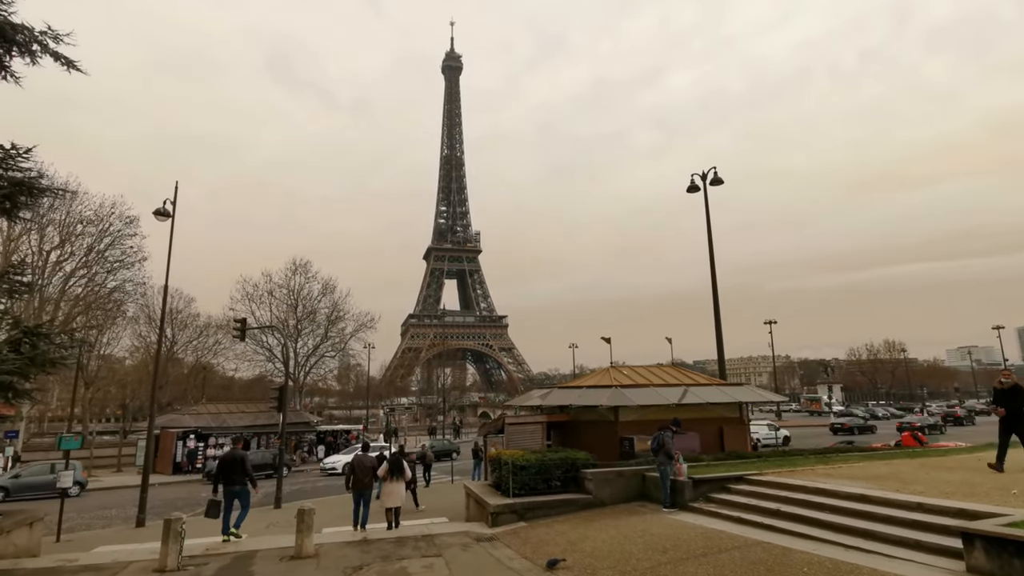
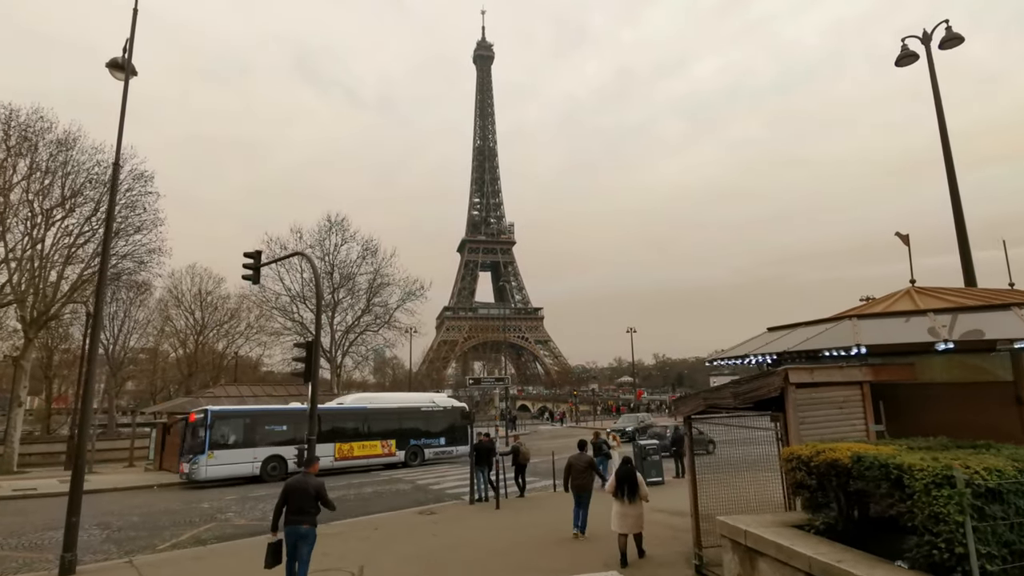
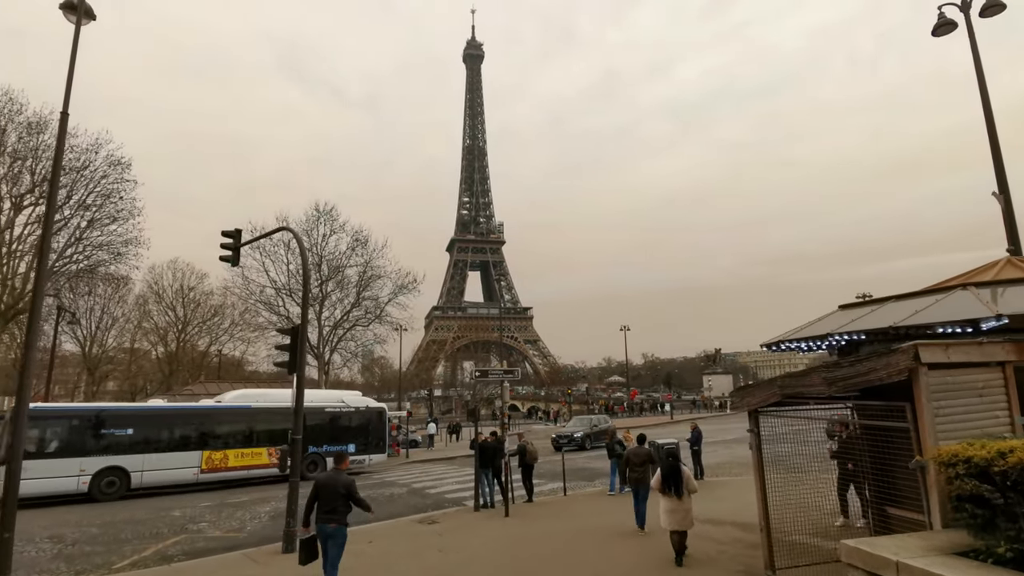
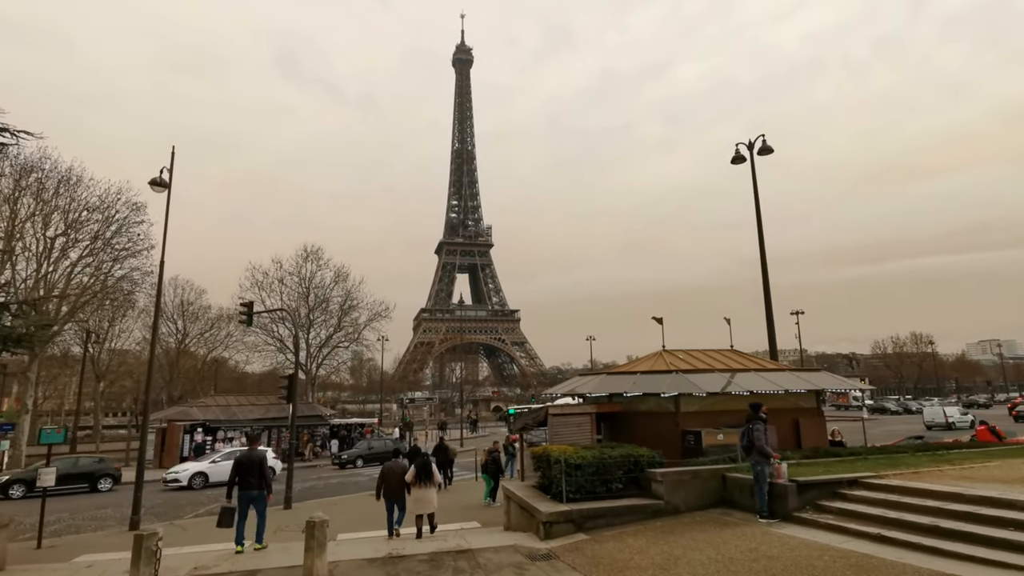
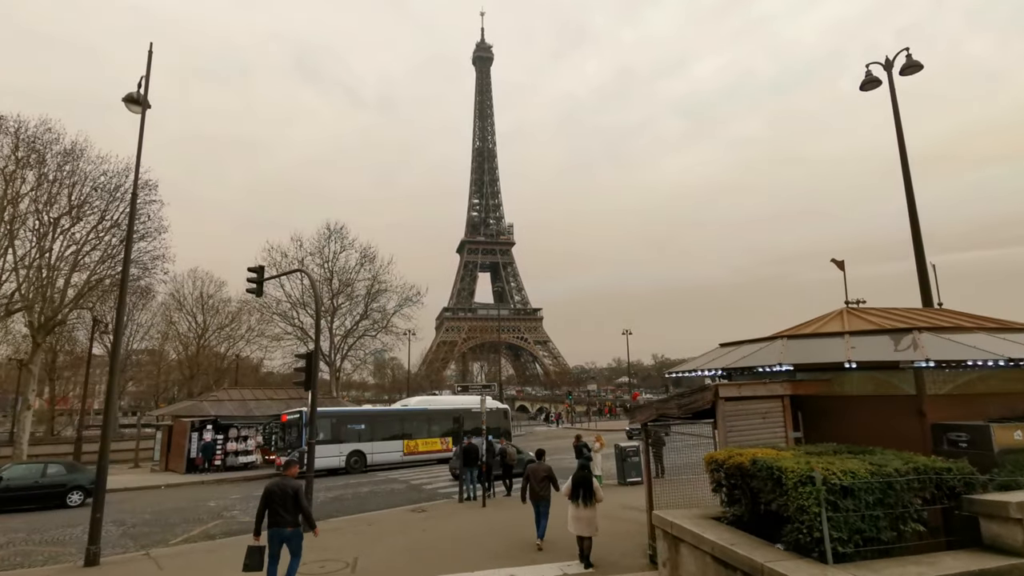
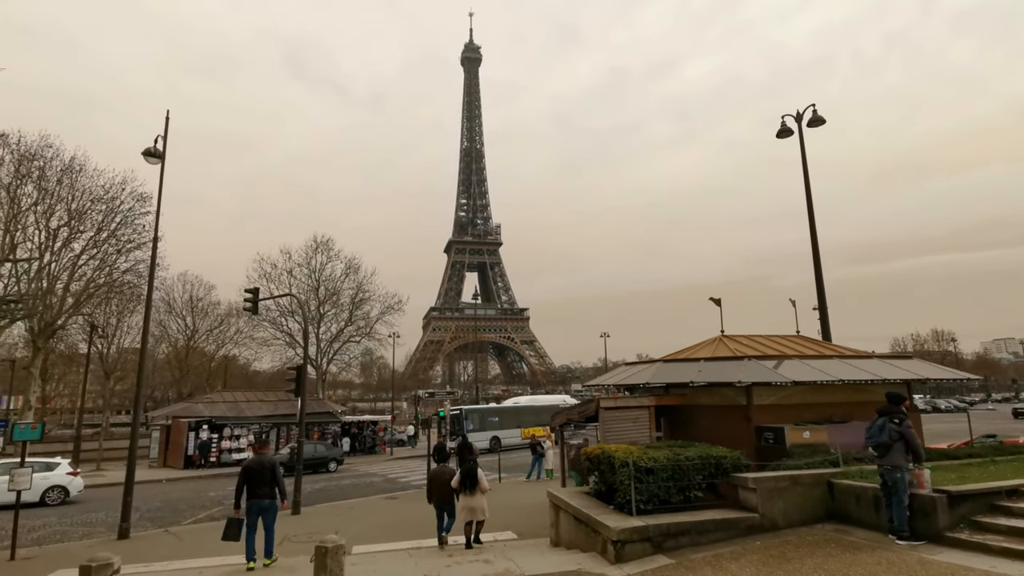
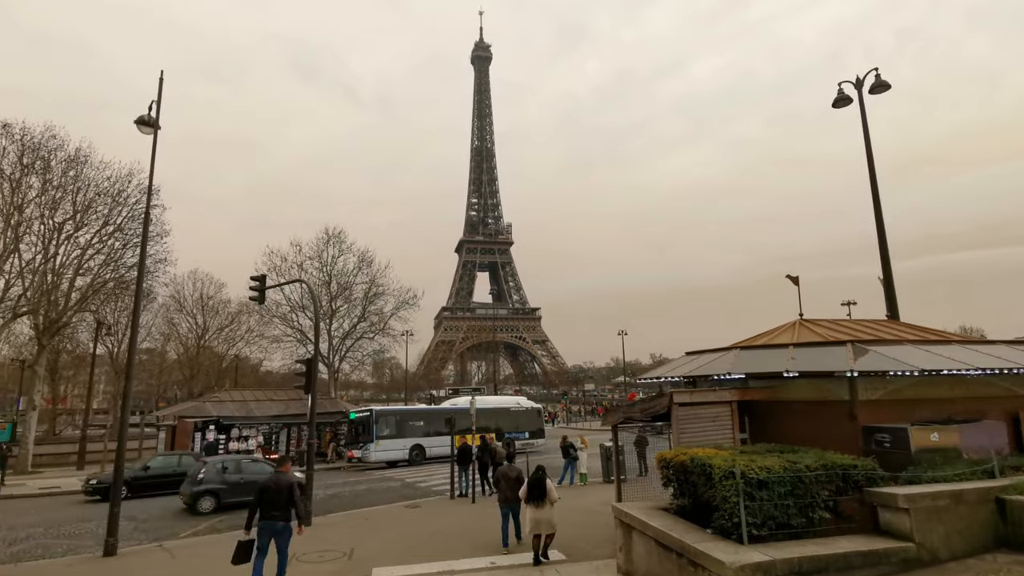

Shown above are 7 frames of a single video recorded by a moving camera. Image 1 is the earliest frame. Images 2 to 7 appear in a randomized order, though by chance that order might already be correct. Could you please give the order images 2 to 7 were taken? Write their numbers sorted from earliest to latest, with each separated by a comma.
4, 6, 7, 5, 2, 3
